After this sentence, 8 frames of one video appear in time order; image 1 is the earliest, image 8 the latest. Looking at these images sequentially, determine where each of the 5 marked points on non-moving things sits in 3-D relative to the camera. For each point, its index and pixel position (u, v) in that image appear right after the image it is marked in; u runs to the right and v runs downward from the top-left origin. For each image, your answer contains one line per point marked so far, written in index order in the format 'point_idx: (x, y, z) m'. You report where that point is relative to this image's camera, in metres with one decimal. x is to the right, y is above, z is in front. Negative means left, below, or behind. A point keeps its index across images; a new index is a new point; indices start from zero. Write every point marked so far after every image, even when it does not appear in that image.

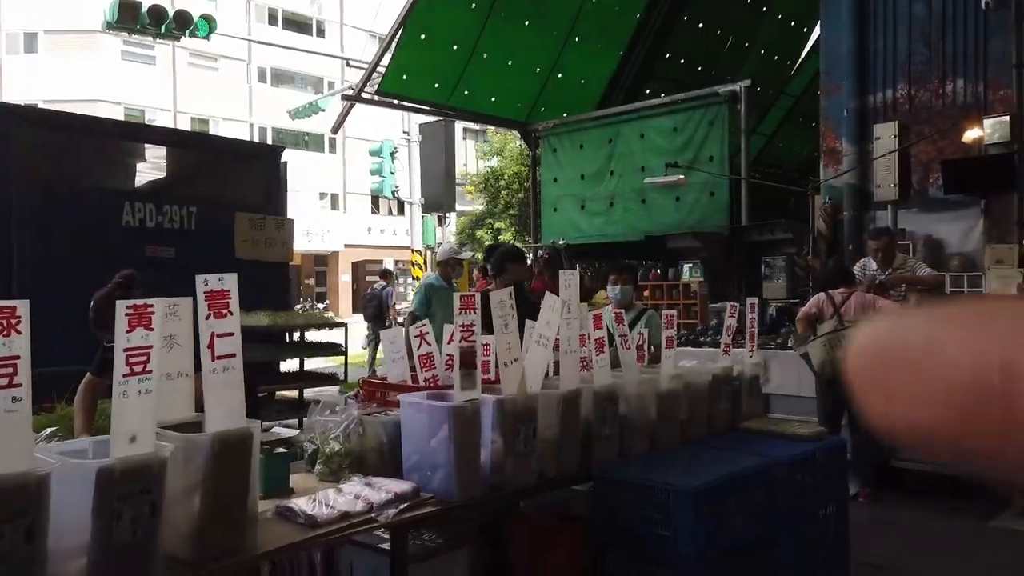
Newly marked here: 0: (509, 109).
0: (0.0, +2.7, +11.3) m
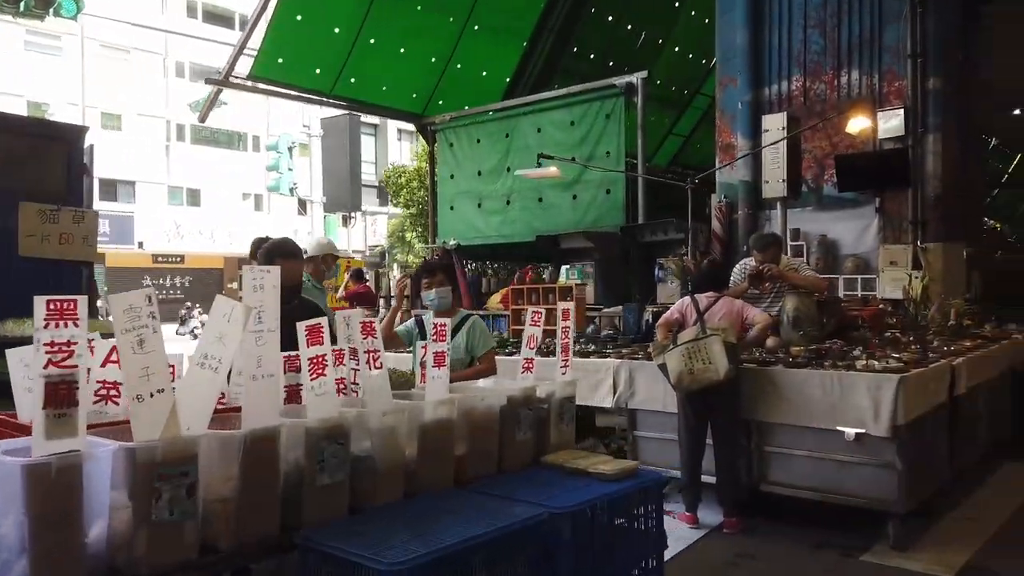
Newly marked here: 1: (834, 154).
0: (-1.5, +2.6, +10.6) m
1: (+2.9, +1.2, +6.9) m
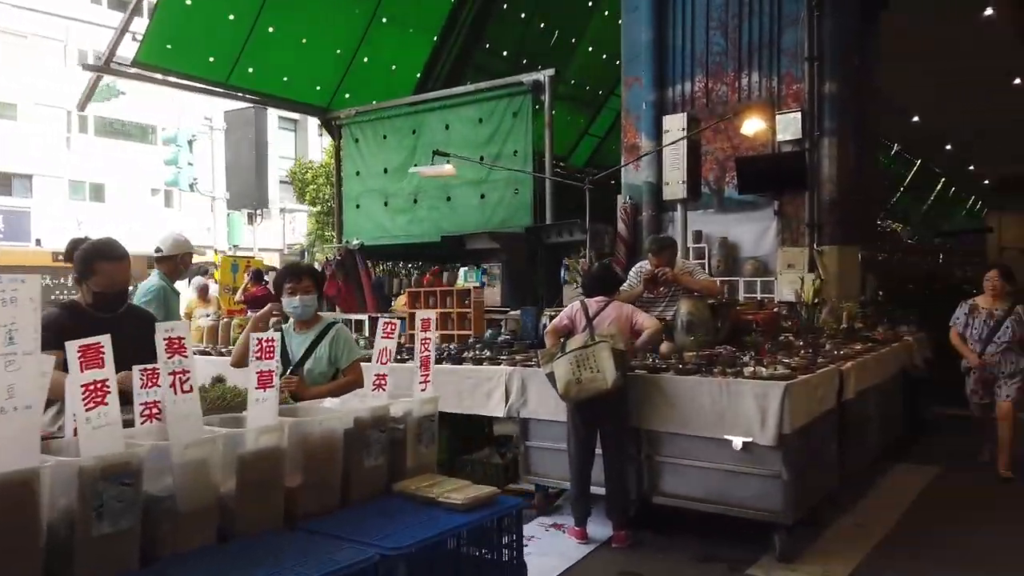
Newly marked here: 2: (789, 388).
0: (-2.8, +2.6, +10.1) m
1: (+2.0, +1.2, +6.9) m
2: (+1.4, -0.5, +3.7) m
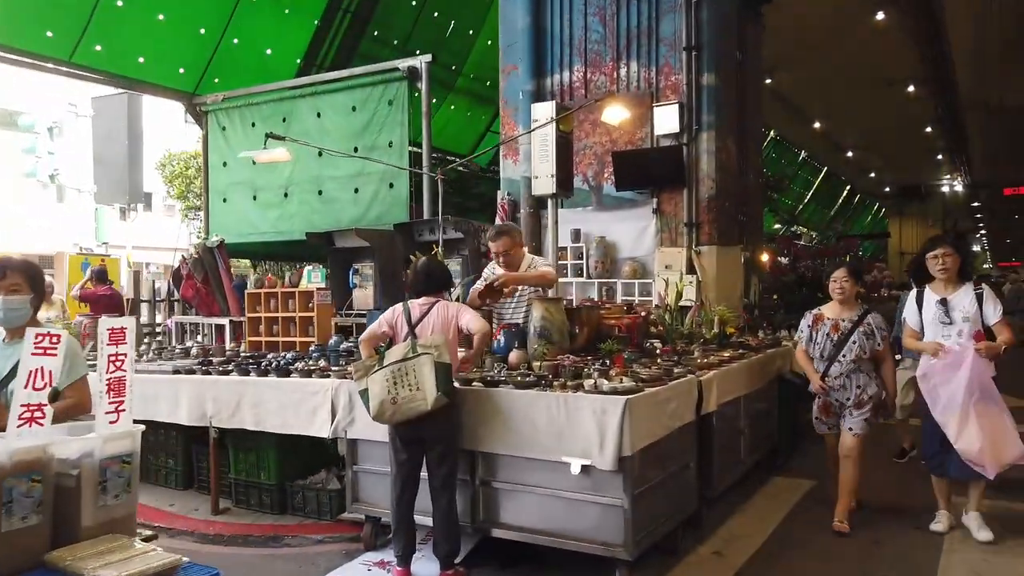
0: (-4.2, +2.6, +9.2) m
1: (+0.9, +1.2, +6.5) m
2: (+0.5, -0.5, +3.3) m
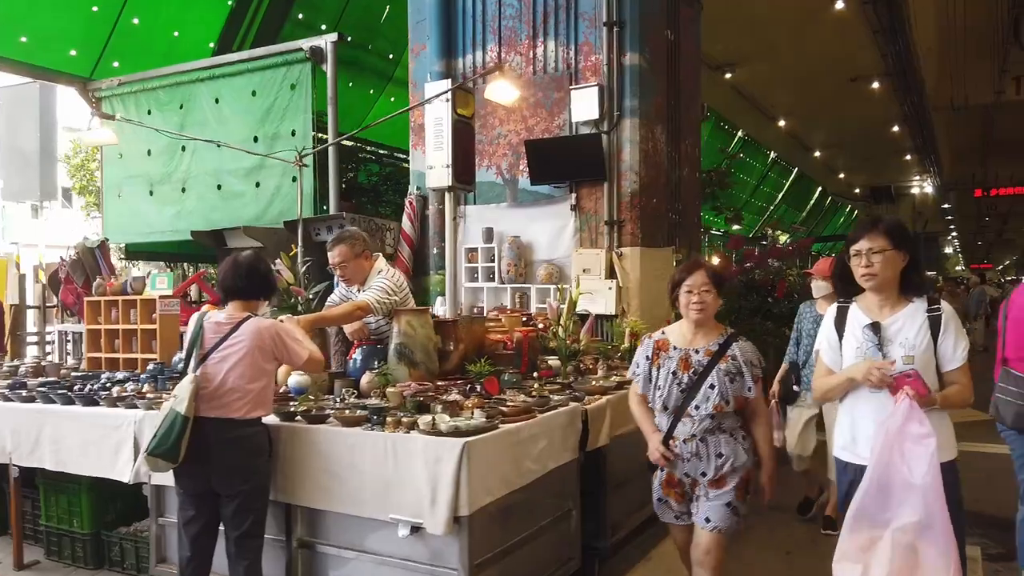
0: (-5.0, +2.5, +8.4) m
1: (+0.1, +1.1, +5.7) m
2: (-0.1, -0.5, +2.5) m
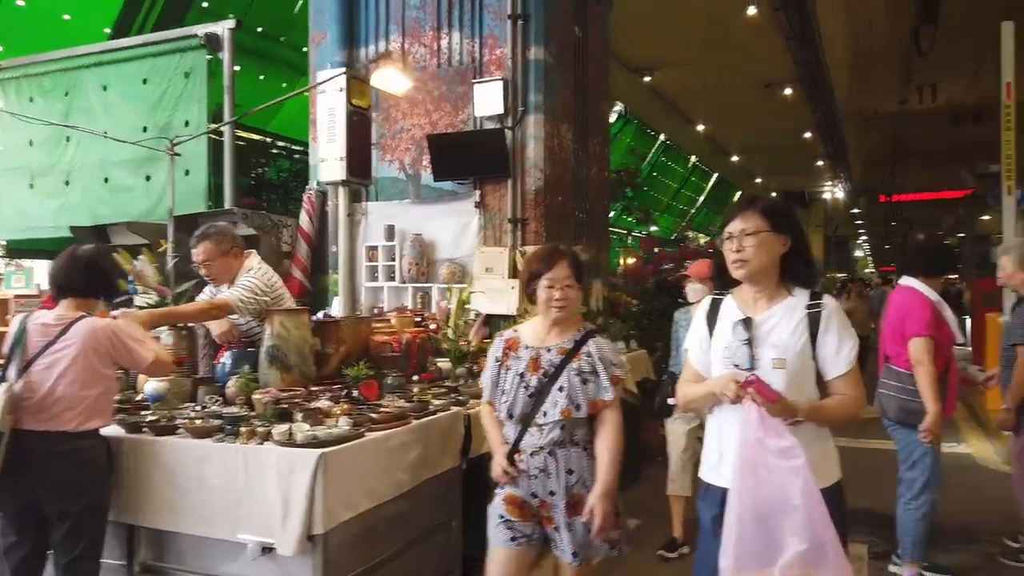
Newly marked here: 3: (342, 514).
0: (-5.9, +2.6, +7.7) m
1: (-0.6, +1.1, +5.5) m
2: (-0.6, -0.5, +2.3) m
3: (-0.5, -0.7, +2.4) m
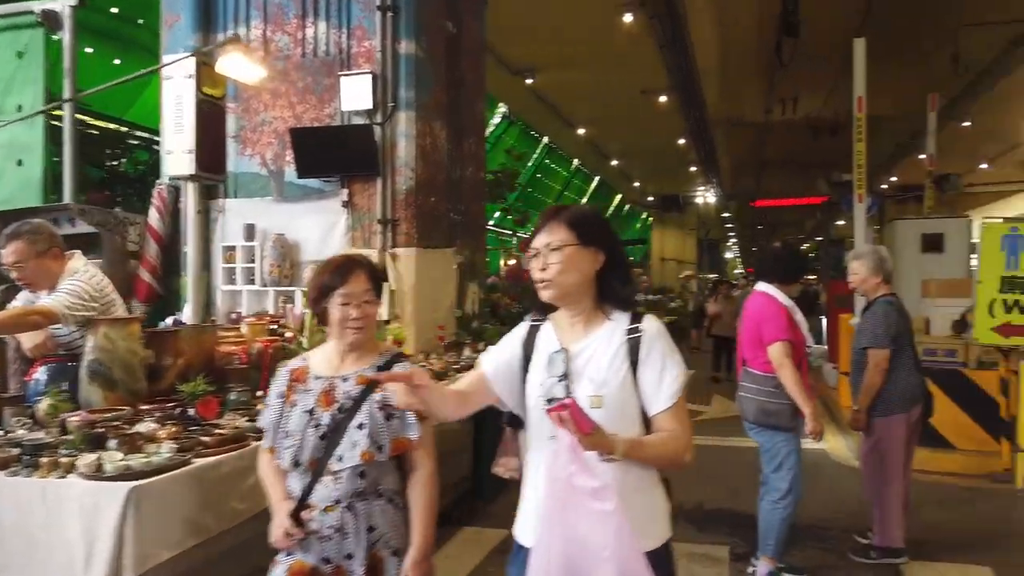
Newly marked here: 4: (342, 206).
0: (-7.1, +2.5, +6.6) m
1: (-1.5, +1.1, +5.2) m
2: (-1.0, -0.6, +2.0) m
3: (-1.0, -0.7, +2.1) m
4: (-1.2, +0.6, +5.2) m
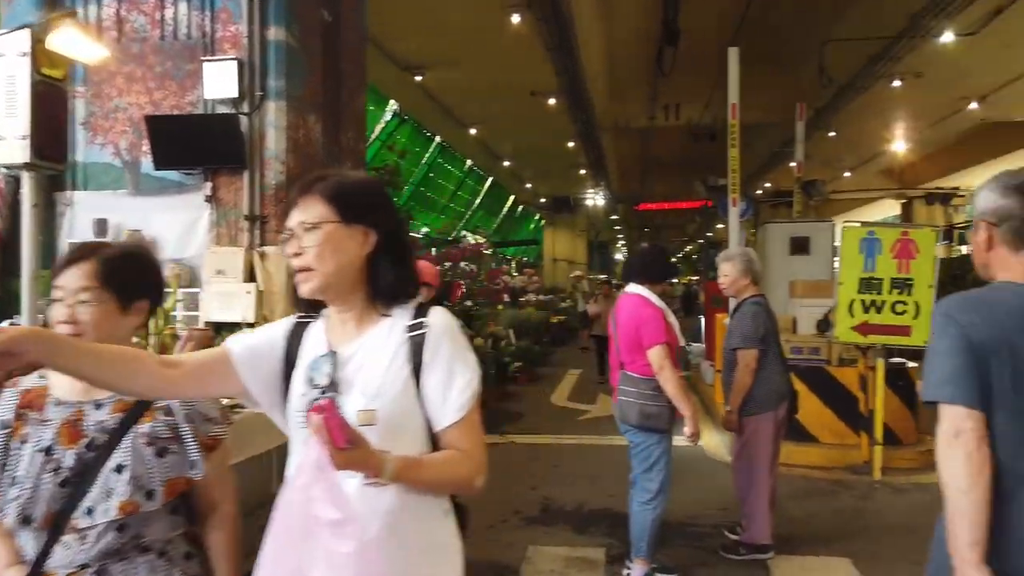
0: (-8.1, +2.5, +5.4) m
1: (-2.3, +1.1, +4.8) m
2: (-1.4, -0.6, +1.7) m
3: (-1.4, -0.7, +1.8) m
4: (-2.0, +0.6, +4.9) m
